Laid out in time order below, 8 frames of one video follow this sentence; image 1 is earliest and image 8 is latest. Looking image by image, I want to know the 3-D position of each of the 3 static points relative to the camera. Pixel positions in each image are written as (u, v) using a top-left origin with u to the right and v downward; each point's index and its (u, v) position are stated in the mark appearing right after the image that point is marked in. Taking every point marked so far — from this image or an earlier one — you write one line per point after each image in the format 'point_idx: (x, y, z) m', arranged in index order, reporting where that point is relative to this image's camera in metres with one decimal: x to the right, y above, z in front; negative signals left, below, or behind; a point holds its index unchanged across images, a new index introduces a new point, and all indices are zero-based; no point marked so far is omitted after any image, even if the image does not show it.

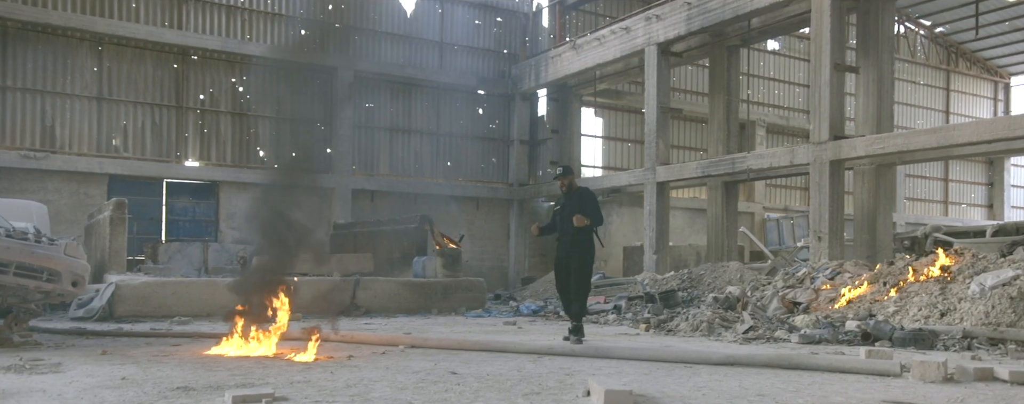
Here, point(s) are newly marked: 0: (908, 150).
0: (+6.9, +0.9, +15.9) m
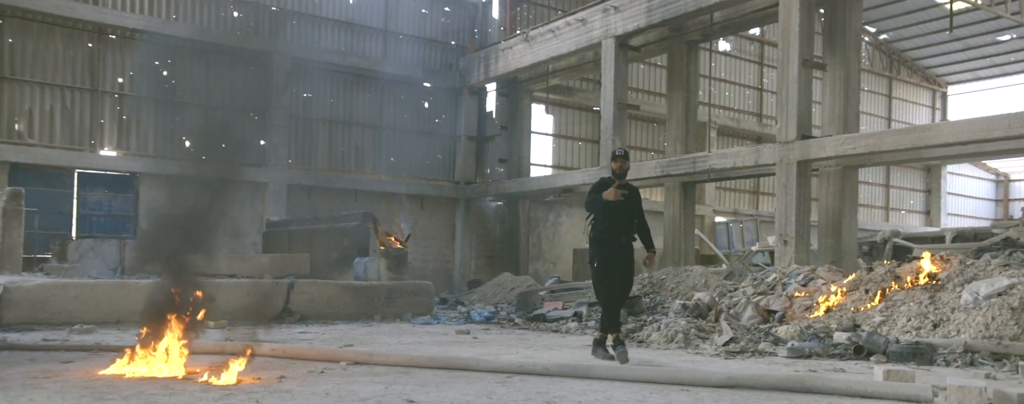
0: (+6.1, +0.8, +15.1) m
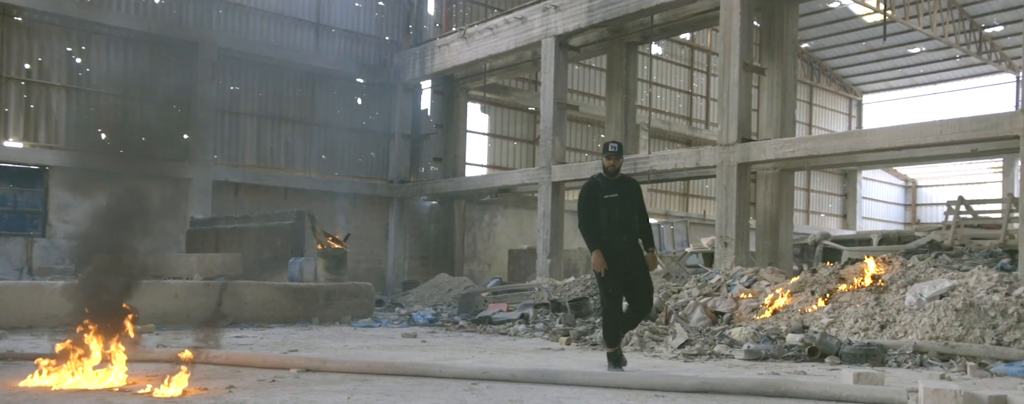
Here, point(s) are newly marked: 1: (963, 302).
0: (+5.1, +0.8, +15.3) m
1: (+5.0, -1.1, +10.2) m
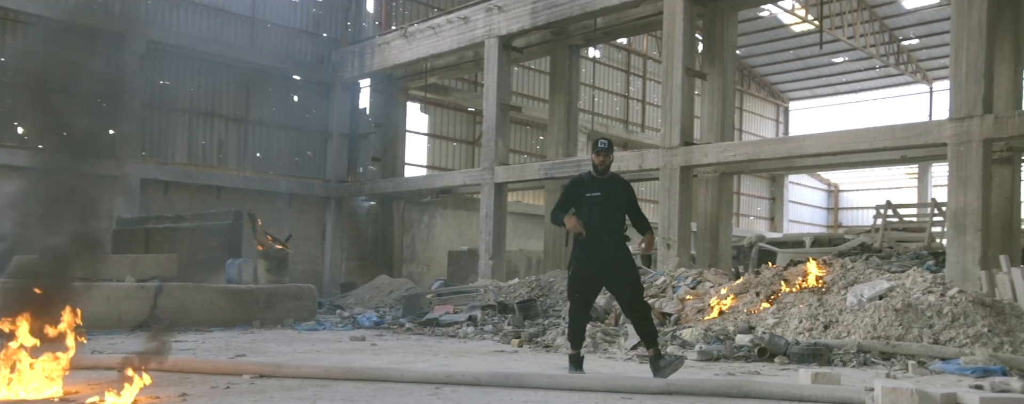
0: (+4.2, +0.7, +15.6) m
1: (+4.5, -1.2, +10.5) m
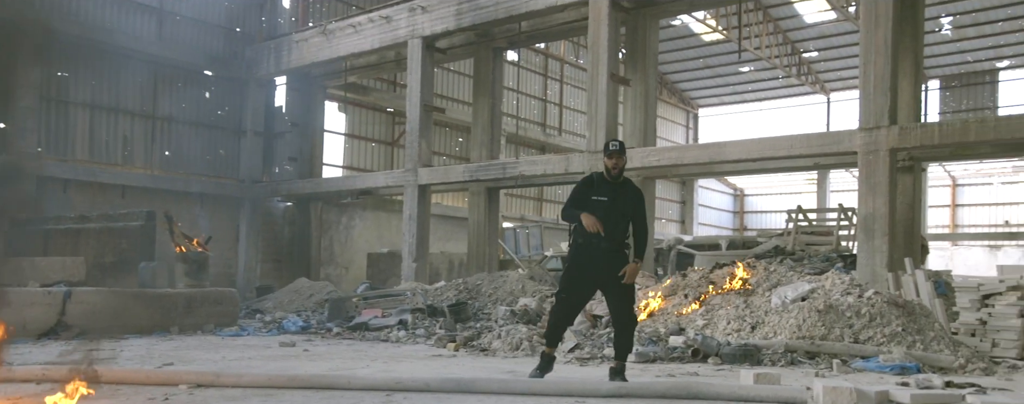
0: (+3.0, +0.7, +16.0) m
1: (+3.7, -1.2, +10.9) m
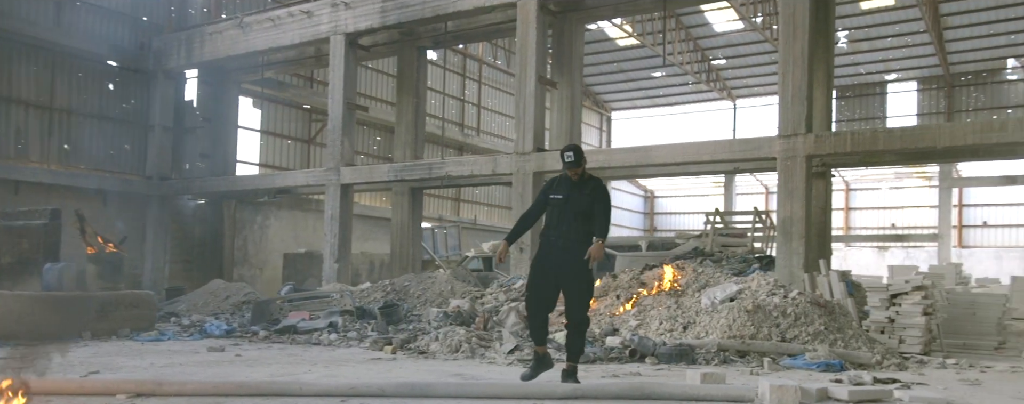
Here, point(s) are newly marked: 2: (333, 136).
0: (+1.7, +0.6, +16.2) m
1: (+3.0, -1.3, +11.2) m
2: (-3.9, +1.4, +19.6) m
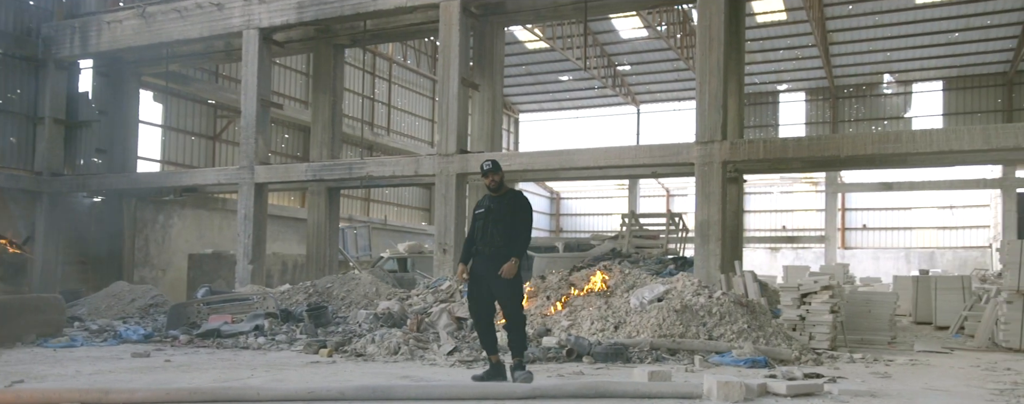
0: (+0.3, +0.6, +16.5) m
1: (+2.2, -1.3, +11.7) m
2: (-5.6, +1.4, +19.2) m
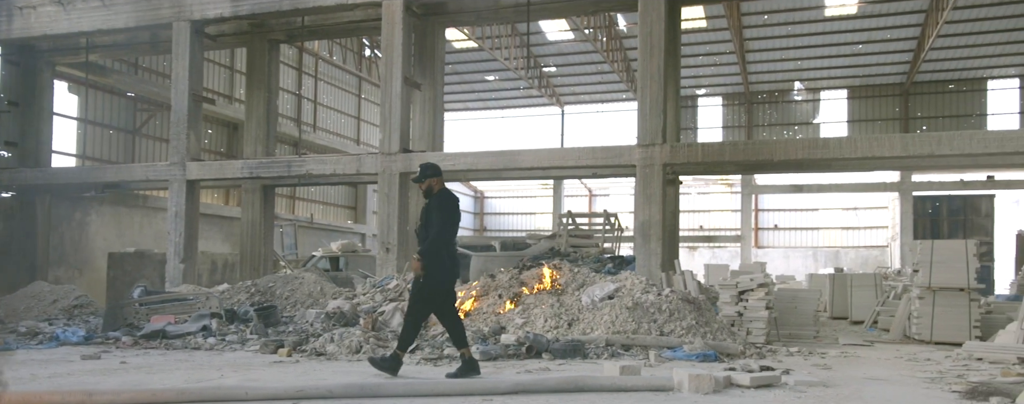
0: (-0.7, +0.6, +16.6) m
1: (+1.6, -1.3, +12.0) m
2: (-6.9, +1.5, +18.7) m
